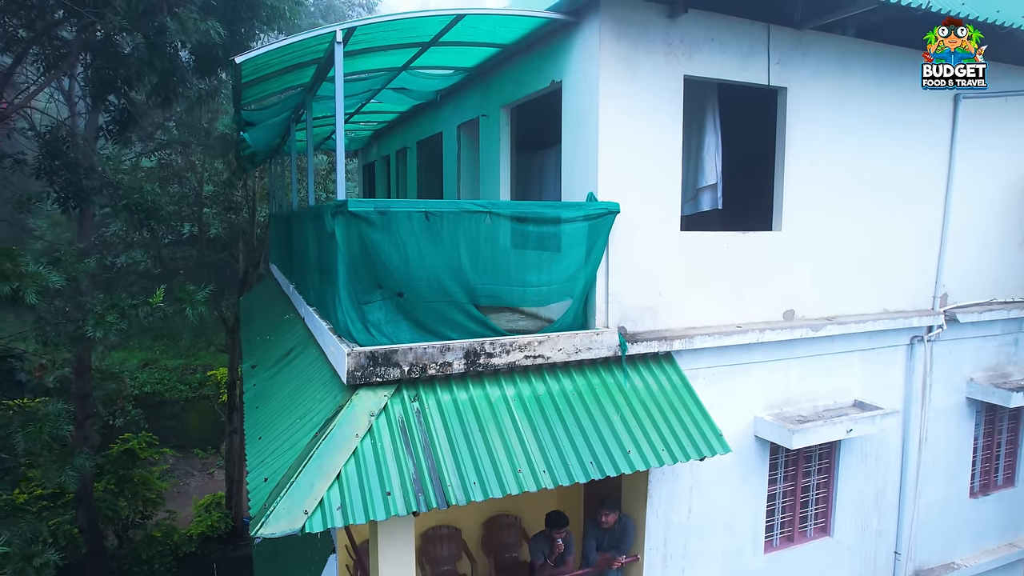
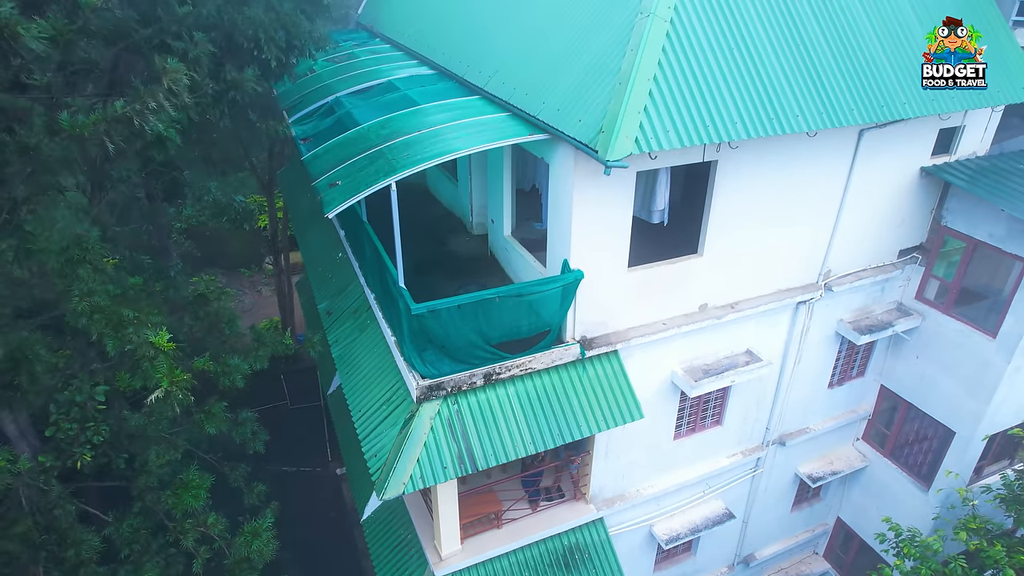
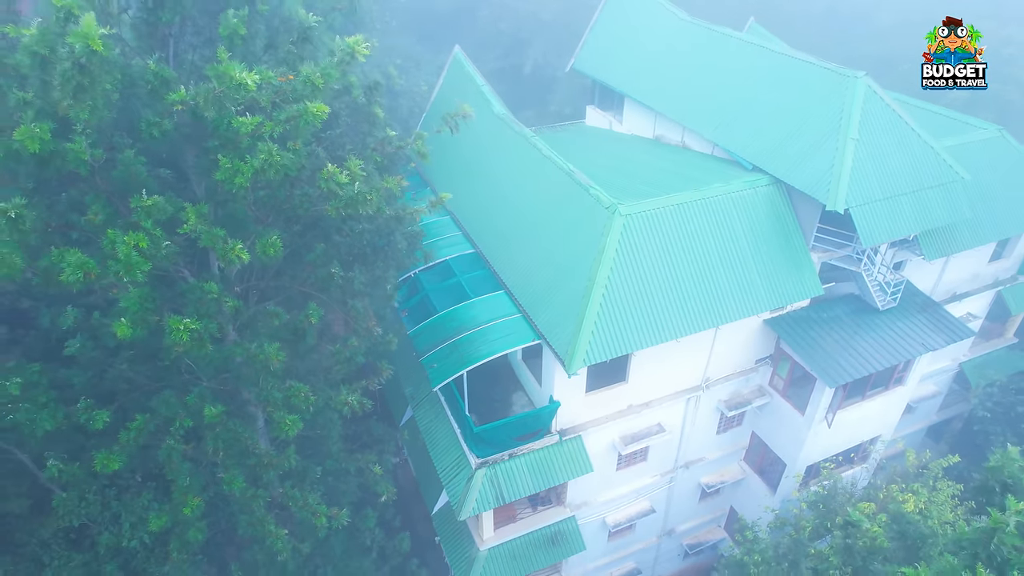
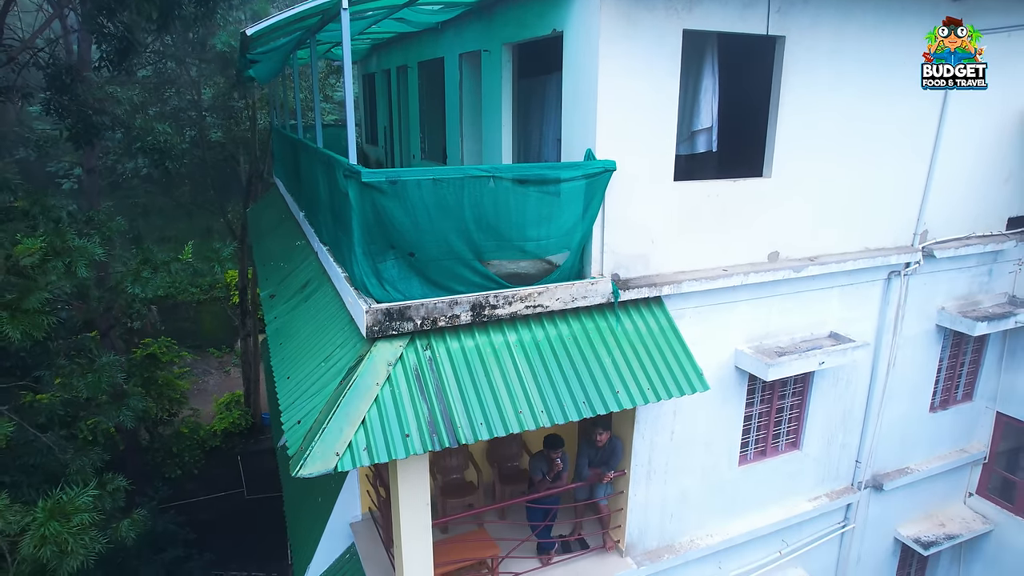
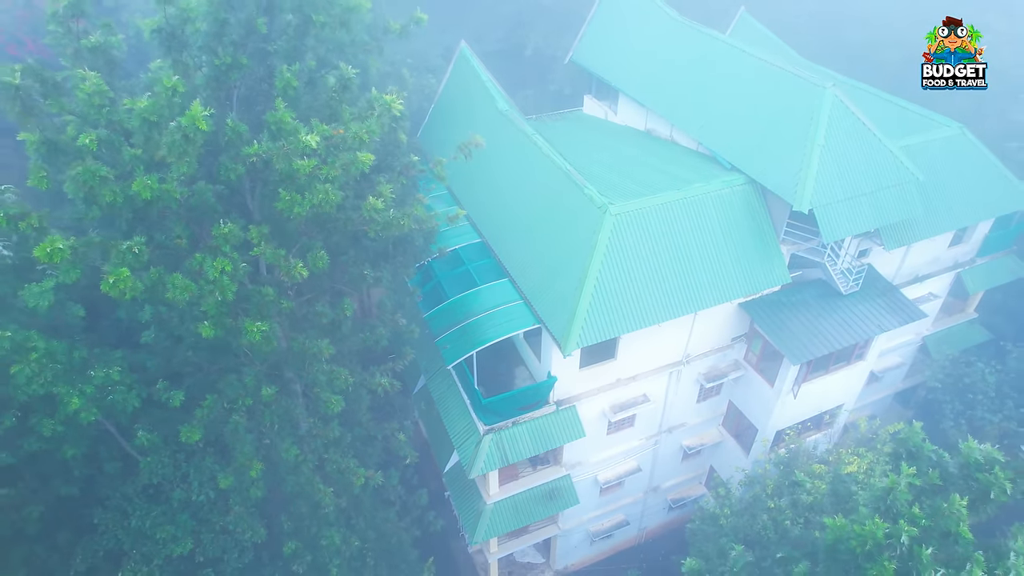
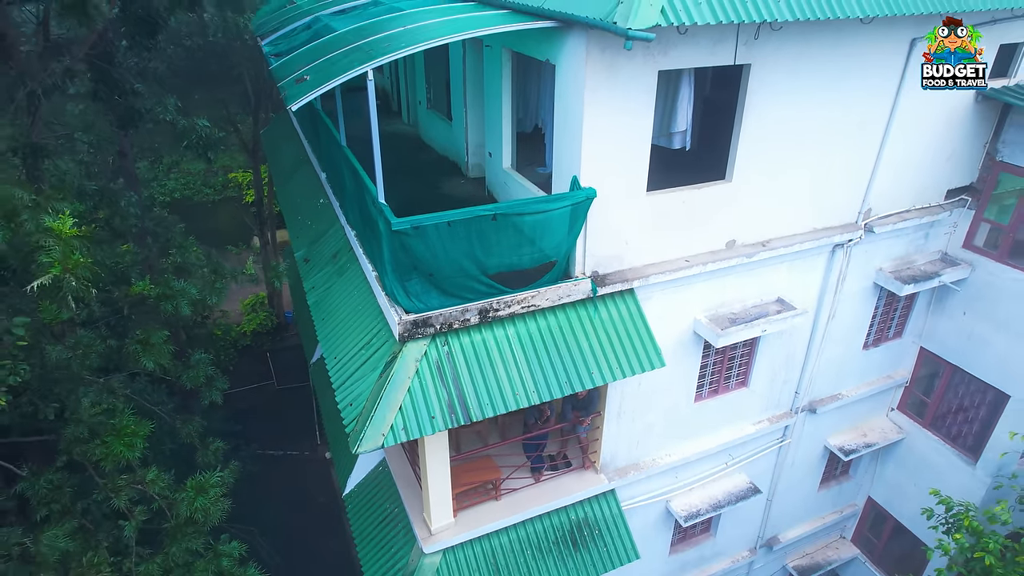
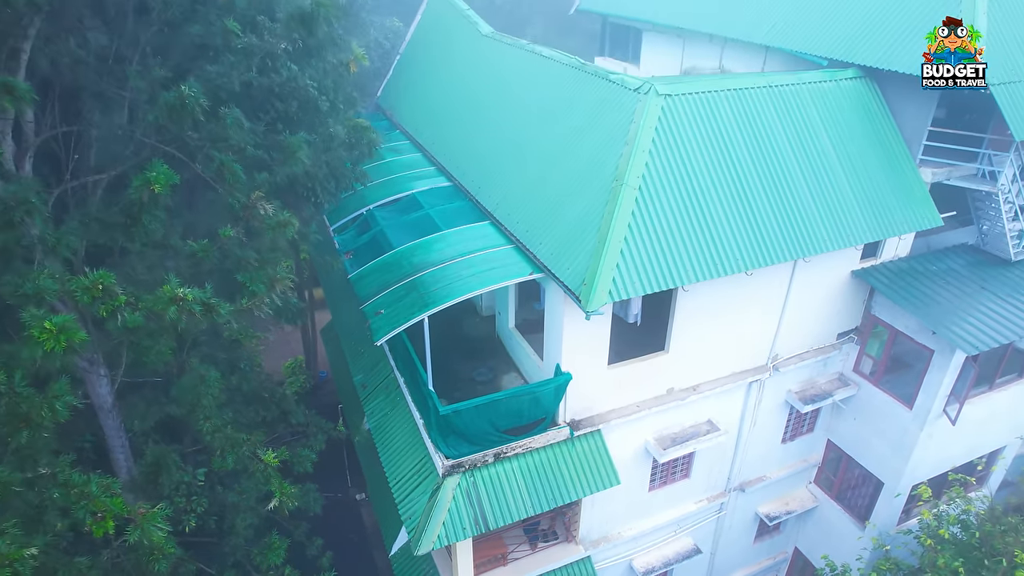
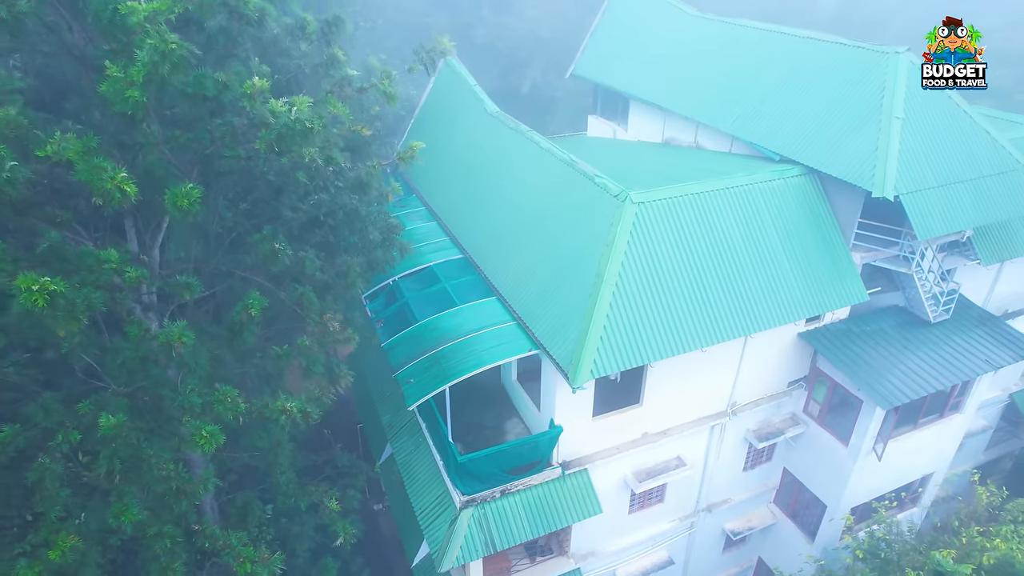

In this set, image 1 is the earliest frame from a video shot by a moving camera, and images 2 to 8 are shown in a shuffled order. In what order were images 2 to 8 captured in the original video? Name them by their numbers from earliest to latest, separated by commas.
4, 6, 2, 7, 8, 3, 5
